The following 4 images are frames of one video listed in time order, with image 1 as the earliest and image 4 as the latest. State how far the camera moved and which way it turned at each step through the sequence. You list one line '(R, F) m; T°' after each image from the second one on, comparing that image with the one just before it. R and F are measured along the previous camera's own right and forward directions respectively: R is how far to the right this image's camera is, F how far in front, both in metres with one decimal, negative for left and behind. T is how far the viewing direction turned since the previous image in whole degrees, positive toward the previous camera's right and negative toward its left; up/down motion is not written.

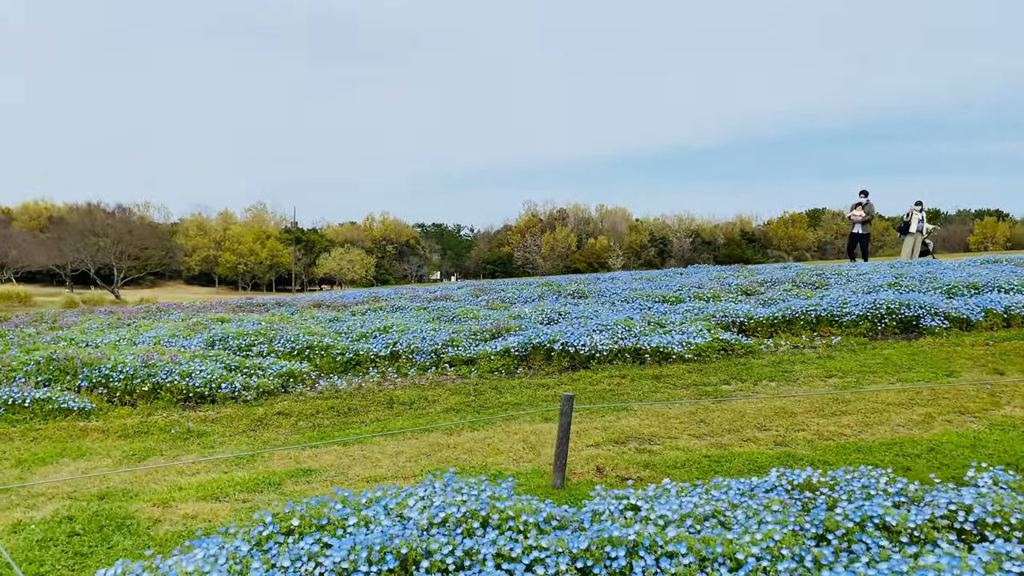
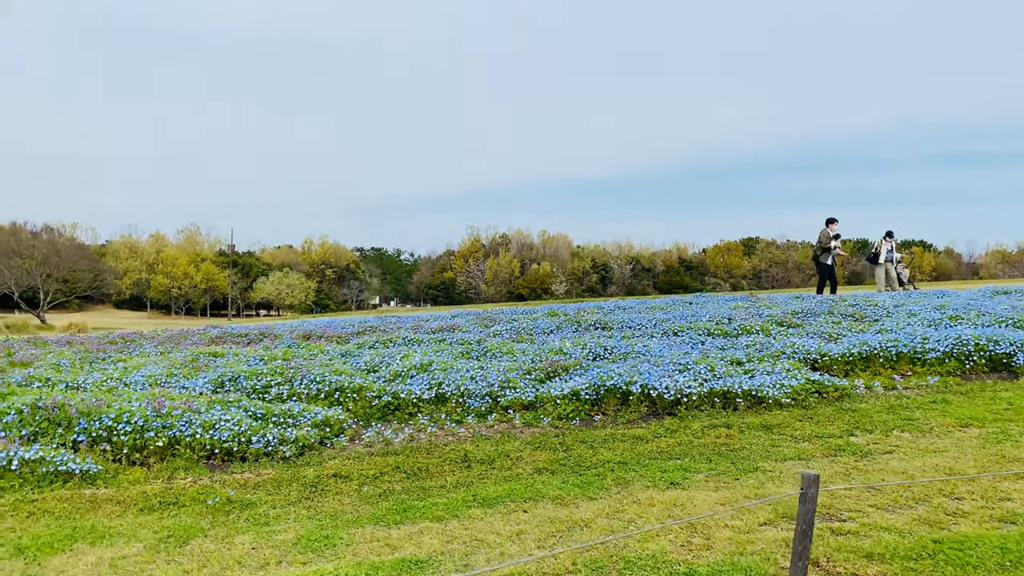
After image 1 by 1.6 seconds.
(-1.3, +1.3) m; +4°
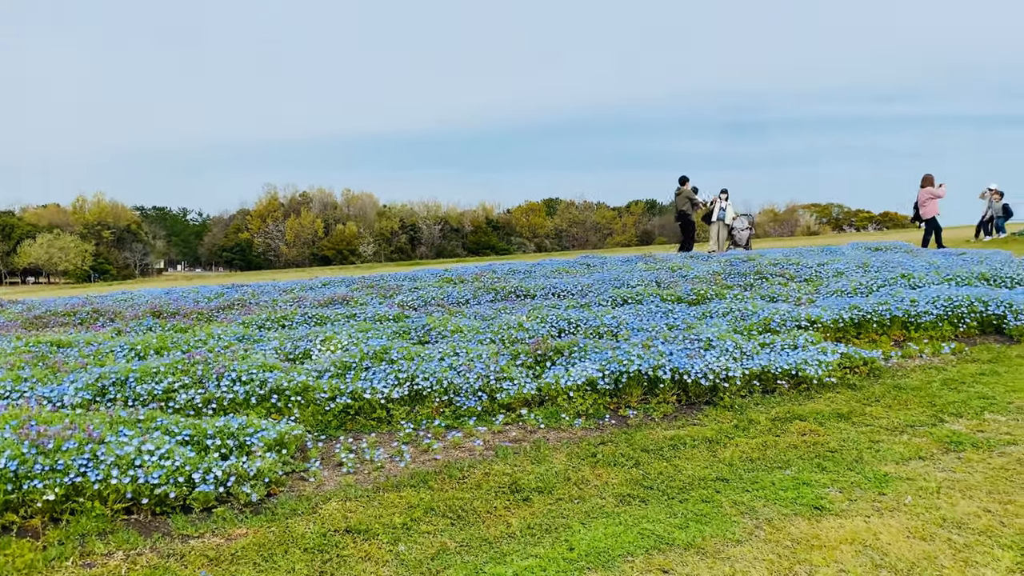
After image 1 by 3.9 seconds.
(-1.6, +2.0) m; +14°
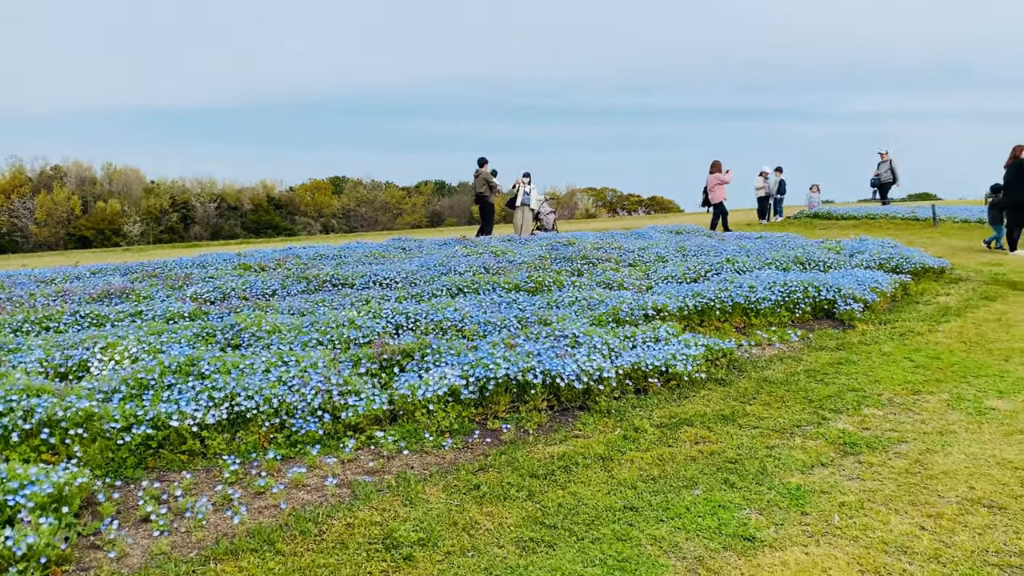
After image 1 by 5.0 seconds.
(-0.4, +1.1) m; +14°
